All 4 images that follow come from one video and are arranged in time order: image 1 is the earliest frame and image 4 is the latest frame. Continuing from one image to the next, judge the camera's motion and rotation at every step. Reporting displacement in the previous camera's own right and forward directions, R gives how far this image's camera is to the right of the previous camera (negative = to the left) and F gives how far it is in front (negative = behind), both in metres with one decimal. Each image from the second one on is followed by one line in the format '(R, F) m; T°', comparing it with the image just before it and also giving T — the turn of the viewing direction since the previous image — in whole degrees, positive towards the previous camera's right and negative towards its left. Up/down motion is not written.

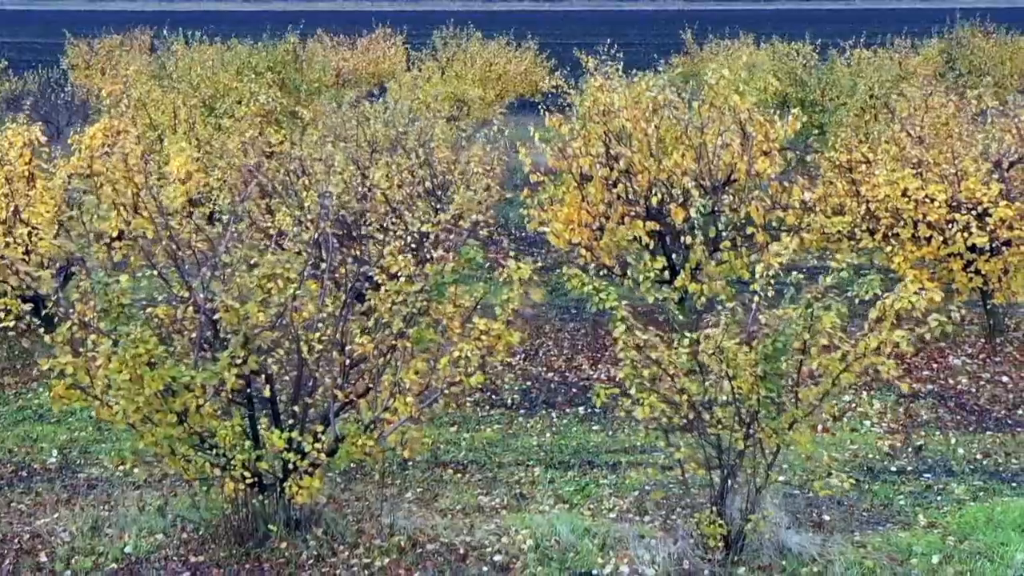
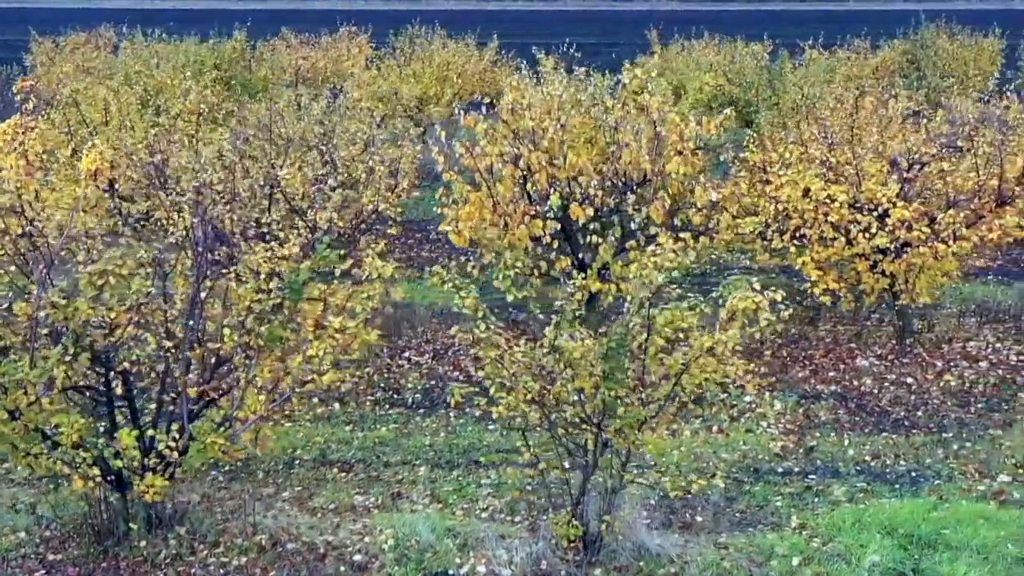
(+0.9, 0.0) m; 0°
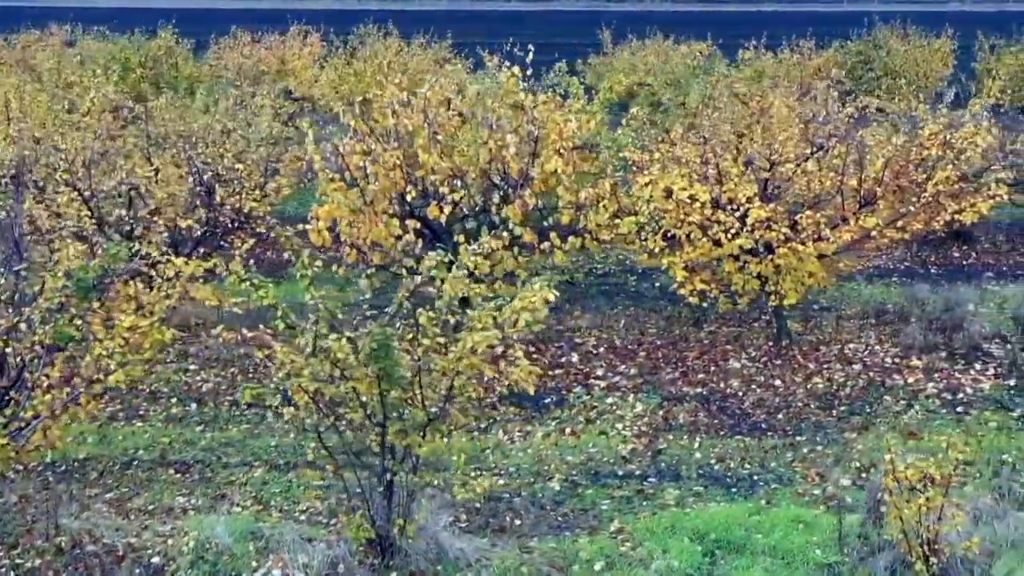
(+1.2, +0.1) m; 0°
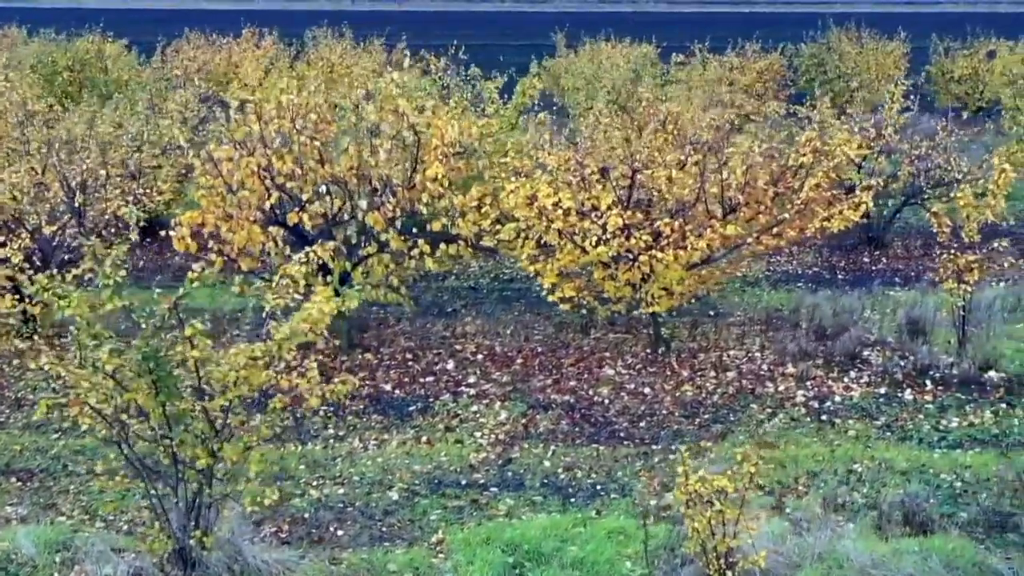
(+1.2, +0.1) m; 0°
